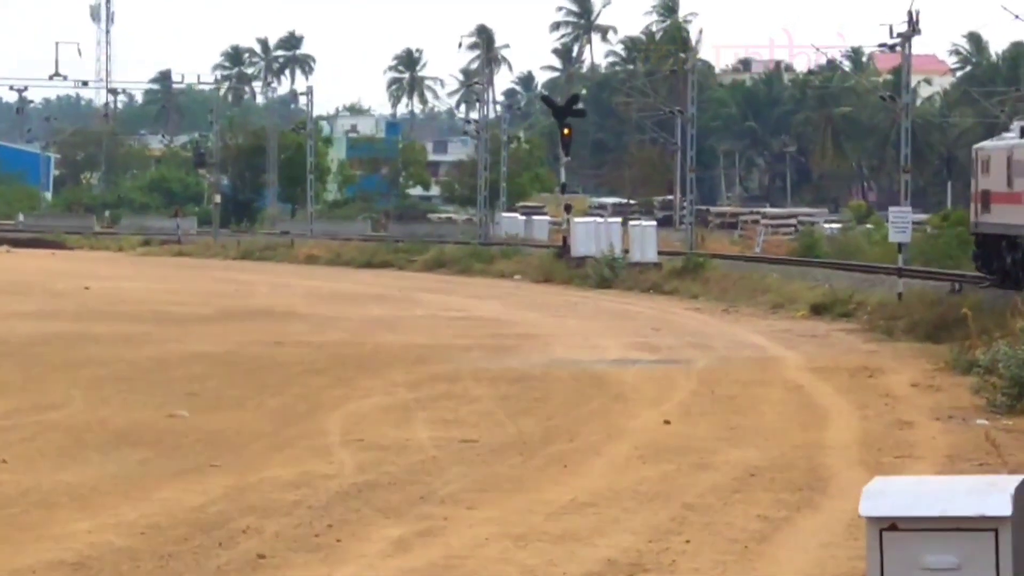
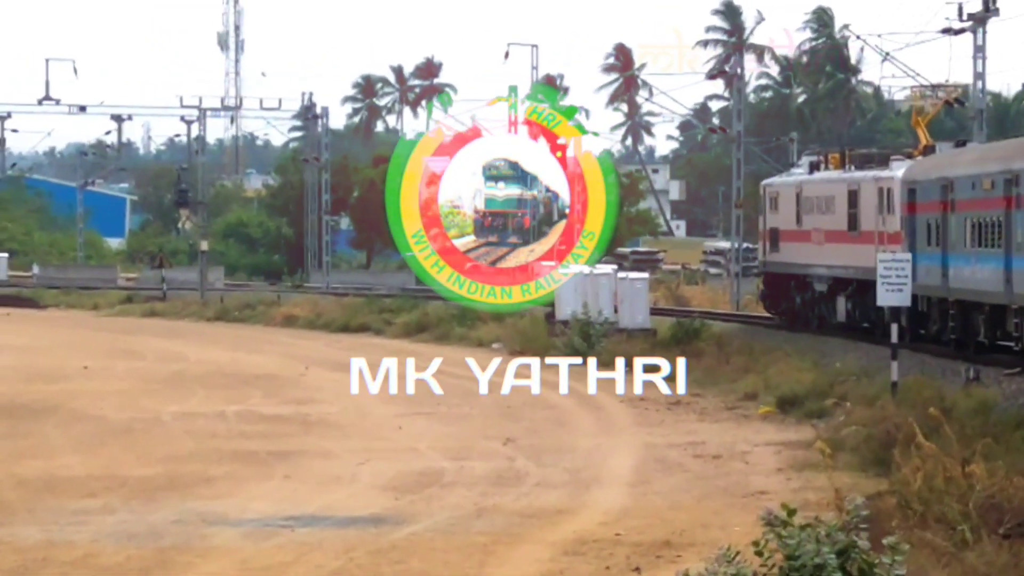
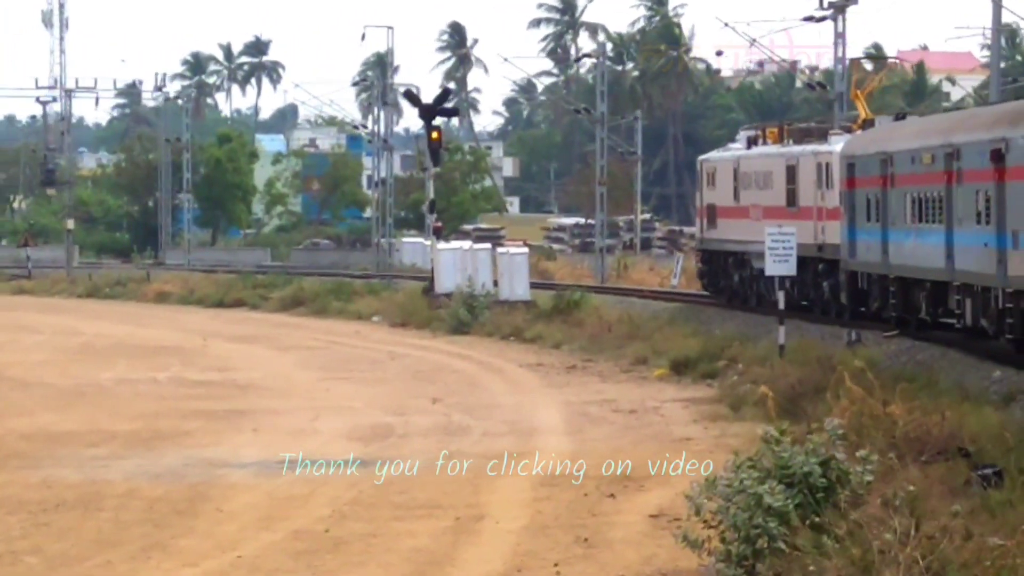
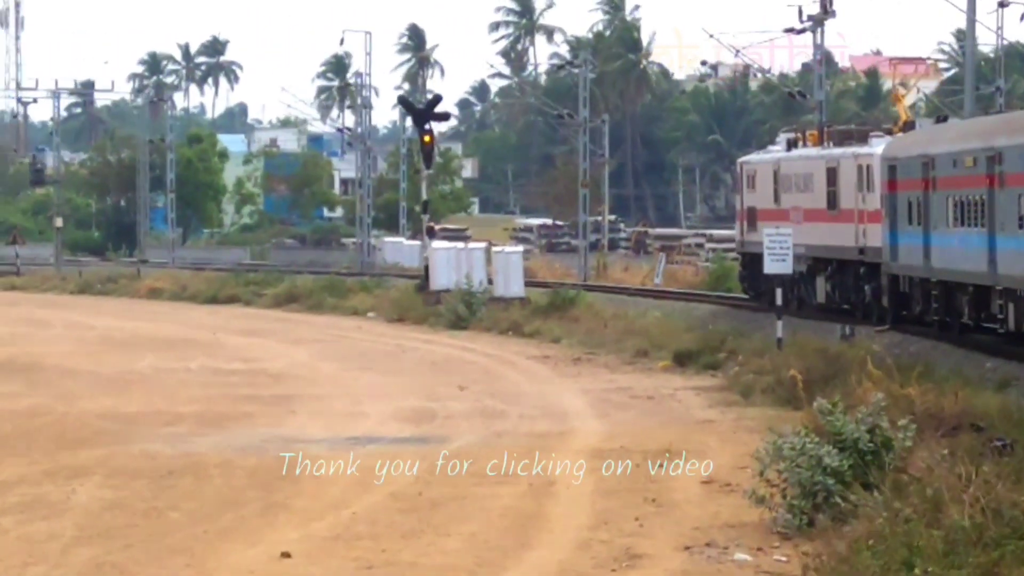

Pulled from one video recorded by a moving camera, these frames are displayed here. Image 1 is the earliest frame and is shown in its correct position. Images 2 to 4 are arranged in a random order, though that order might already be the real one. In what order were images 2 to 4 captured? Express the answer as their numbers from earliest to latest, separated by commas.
4, 3, 2
